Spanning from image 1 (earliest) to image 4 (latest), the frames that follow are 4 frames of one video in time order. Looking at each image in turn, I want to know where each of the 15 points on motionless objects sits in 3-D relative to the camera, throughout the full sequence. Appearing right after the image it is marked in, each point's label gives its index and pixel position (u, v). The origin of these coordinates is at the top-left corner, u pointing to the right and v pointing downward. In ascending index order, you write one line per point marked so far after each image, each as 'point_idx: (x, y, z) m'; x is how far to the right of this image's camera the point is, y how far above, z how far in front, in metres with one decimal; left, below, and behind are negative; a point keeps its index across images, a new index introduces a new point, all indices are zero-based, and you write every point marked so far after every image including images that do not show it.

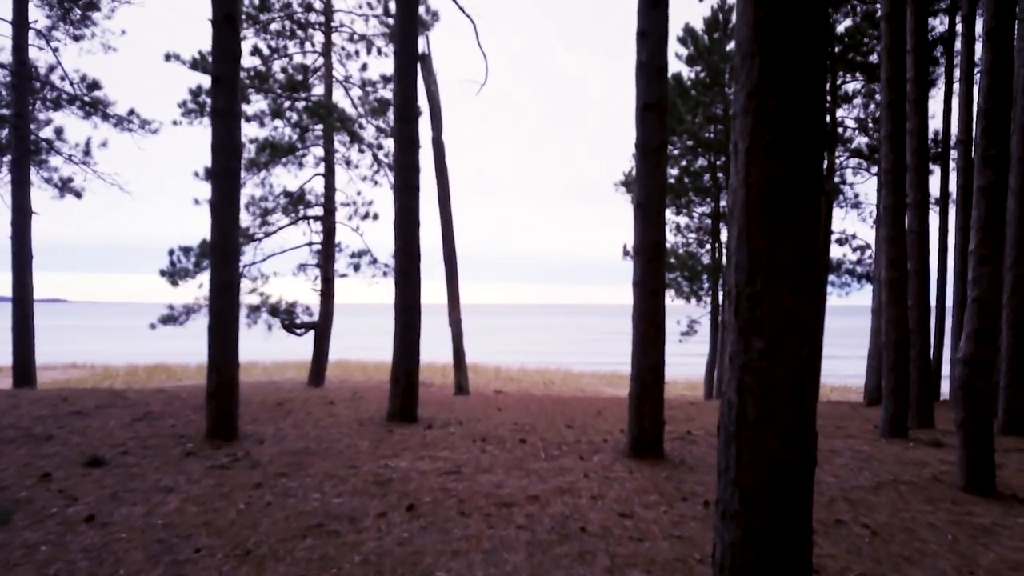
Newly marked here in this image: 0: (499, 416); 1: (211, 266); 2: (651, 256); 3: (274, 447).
0: (-0.2, -1.7, +10.1) m
1: (-3.0, +0.2, +7.8) m
2: (+1.3, +0.3, +7.0) m
3: (-2.3, -1.5, +7.4) m
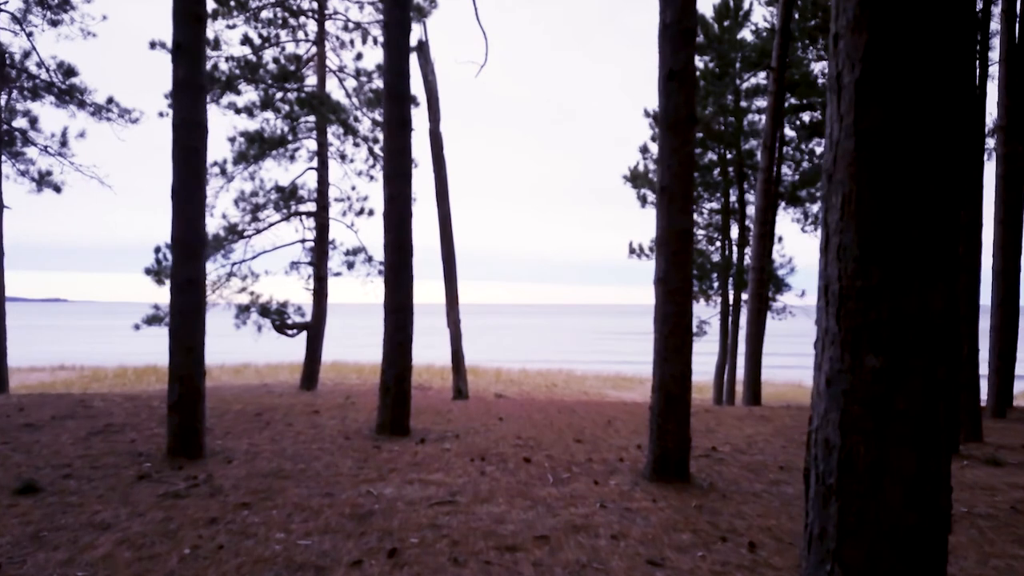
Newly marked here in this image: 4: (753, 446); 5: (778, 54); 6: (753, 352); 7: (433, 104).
0: (-0.2, -1.7, +9.1) m
1: (-3.0, +0.2, +6.8) m
2: (+1.3, +0.3, +6.1) m
3: (-2.3, -1.5, +6.5) m
4: (+2.5, -1.6, +7.9) m
5: (+5.8, +5.1, +16.8) m
6: (+5.1, -1.3, +16.4) m
7: (-1.9, +4.5, +18.7) m
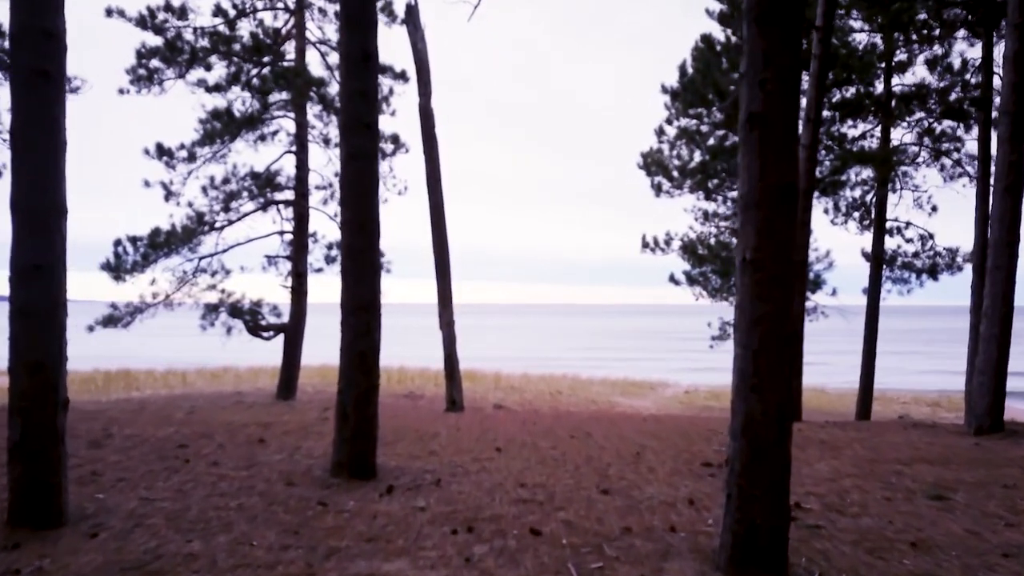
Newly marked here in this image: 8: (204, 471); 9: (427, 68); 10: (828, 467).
0: (-0.1, -1.6, +6.9) m
1: (-3.0, +0.3, +4.6) m
2: (+1.3, +0.4, +3.9) m
3: (-2.3, -1.4, +4.3) m
4: (+2.5, -1.6, +5.7) m
5: (+5.8, +5.1, +14.6) m
6: (+5.1, -1.3, +14.2) m
7: (-1.9, +4.5, +16.5) m
8: (-2.5, -1.5, +6.3) m
9: (-1.8, +4.7, +16.4) m
10: (+2.9, -1.7, +7.2) m
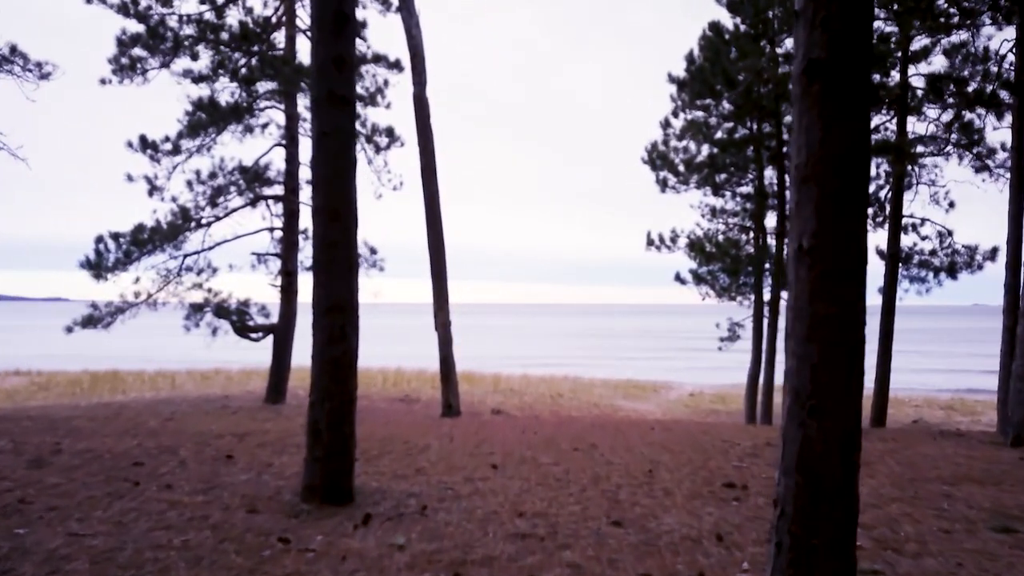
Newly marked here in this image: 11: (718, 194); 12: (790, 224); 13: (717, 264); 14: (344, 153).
0: (-0.2, -1.6, +6.1) m
1: (-3.0, +0.3, +3.8) m
2: (+1.3, +0.4, +3.0) m
3: (-2.3, -1.4, +3.5) m
4: (+2.5, -1.5, +4.9) m
5: (+5.8, +5.1, +13.7) m
6: (+5.1, -1.3, +13.4) m
7: (-1.9, +4.5, +15.7) m
8: (-2.5, -1.5, +5.5) m
9: (-1.8, +4.7, +15.6) m
10: (+2.9, -1.6, +6.4) m
11: (+5.2, +2.4, +19.6) m
12: (+1.1, +0.3, +3.2) m
13: (+5.0, +0.6, +18.8) m
14: (-1.2, +1.0, +5.6) m
